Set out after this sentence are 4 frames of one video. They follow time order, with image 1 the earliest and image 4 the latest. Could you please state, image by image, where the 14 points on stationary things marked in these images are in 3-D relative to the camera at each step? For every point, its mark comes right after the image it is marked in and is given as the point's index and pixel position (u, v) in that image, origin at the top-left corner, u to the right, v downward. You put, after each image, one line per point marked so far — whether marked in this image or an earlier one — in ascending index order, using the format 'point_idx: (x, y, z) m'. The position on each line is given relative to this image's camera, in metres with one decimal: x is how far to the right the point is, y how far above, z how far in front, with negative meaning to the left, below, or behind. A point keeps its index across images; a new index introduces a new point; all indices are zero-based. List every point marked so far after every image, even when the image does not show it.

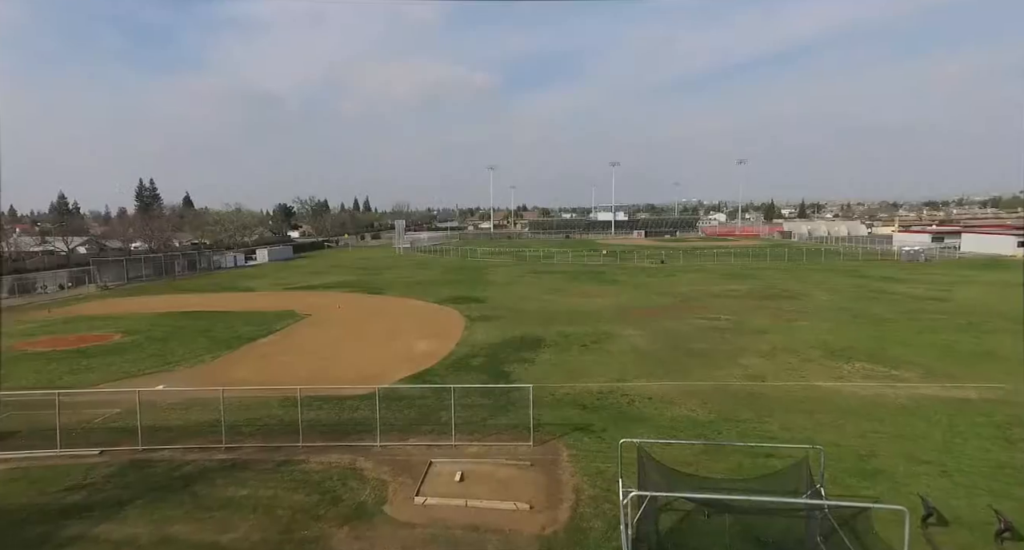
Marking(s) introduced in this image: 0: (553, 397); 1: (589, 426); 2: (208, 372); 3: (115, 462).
0: (+1.1, -3.4, +16.9) m
1: (+1.8, -3.6, +14.7) m
2: (-9.8, -3.1, +19.7) m
3: (-7.9, -3.7, +12.2) m
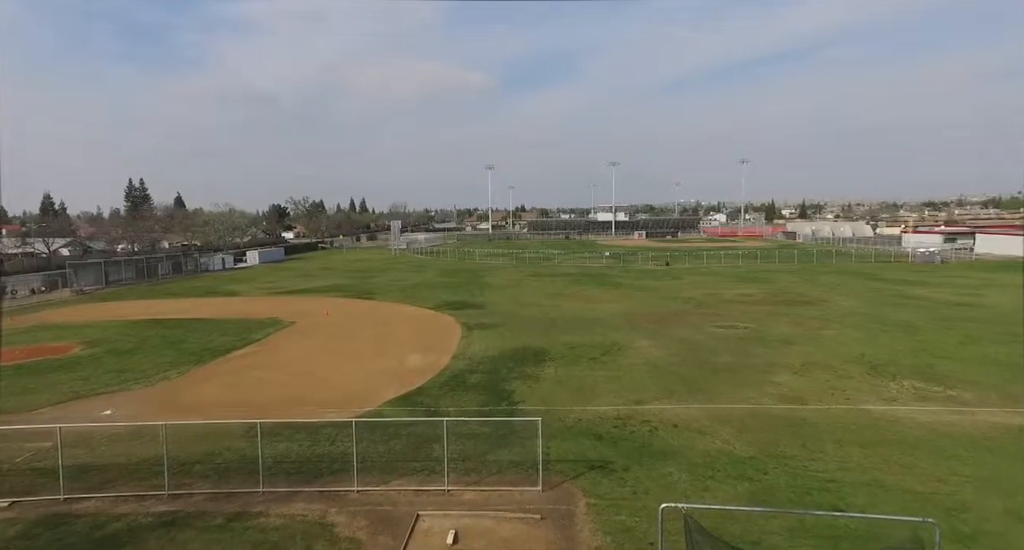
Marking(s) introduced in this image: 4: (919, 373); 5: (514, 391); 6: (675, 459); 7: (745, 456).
0: (+1.2, -3.6, +14.6) m
1: (+1.9, -3.8, +12.4) m
2: (-9.7, -3.3, +17.4) m
3: (-7.8, -3.9, +9.8) m
4: (+12.1, -2.9, +18.3) m
5: (+0.1, -3.4, +17.8) m
6: (+3.3, -3.8, +12.6) m
7: (+4.8, -3.7, +12.6) m
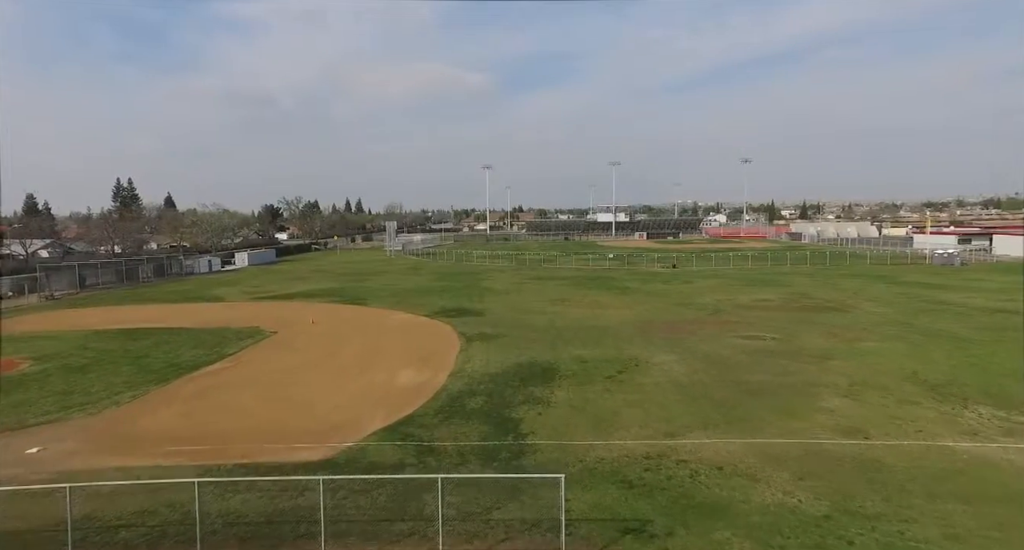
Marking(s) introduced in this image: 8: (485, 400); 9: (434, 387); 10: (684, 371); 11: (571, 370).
0: (+1.4, -3.8, +12.1) m
1: (+2.1, -4.0, +9.9) m
2: (-9.6, -3.5, +14.8) m
3: (-7.6, -4.1, +7.2) m
4: (+12.3, -3.1, +15.8) m
5: (+0.2, -3.6, +15.2) m
6: (+3.5, -4.0, +10.0) m
7: (+5.0, -3.9, +10.0) m
8: (-0.7, -3.4, +16.8) m
9: (-2.3, -3.3, +18.4) m
10: (+5.4, -3.0, +19.4) m
11: (+1.9, -3.1, +19.9) m
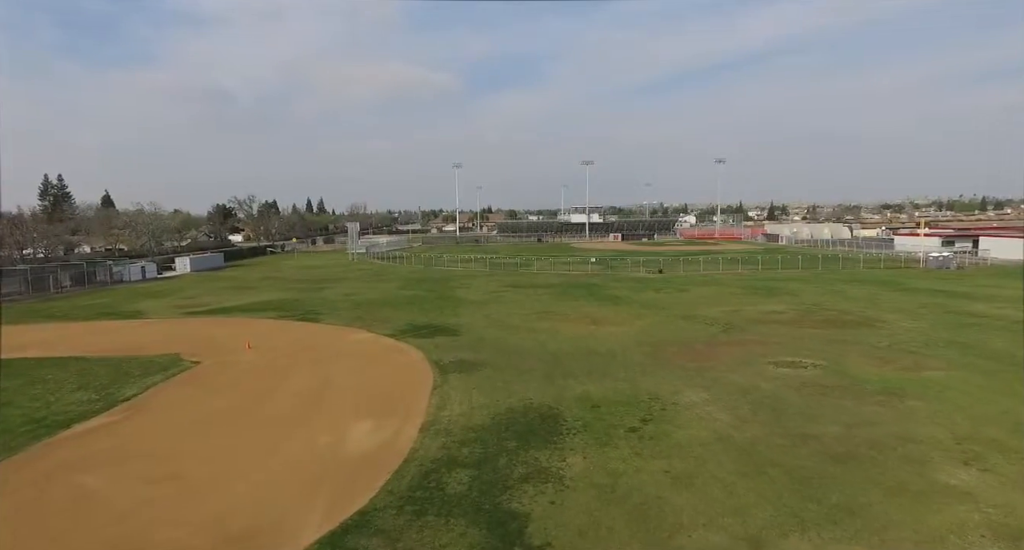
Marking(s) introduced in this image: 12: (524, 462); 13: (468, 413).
0: (+1.6, -4.2, +7.3) m
1: (+2.4, -4.4, +5.1) m
2: (-9.5, -4.0, +9.4) m
3: (-7.1, -4.6, +2.0) m
4: (+12.3, -3.5, +11.6) m
5: (+0.3, -4.0, +10.4) m
6: (+3.8, -4.4, +5.4) m
7: (+5.3, -4.3, +5.4) m
8: (-0.8, -3.9, +11.9) m
9: (-2.5, -3.8, +13.4) m
10: (+5.2, -3.5, +14.9) m
11: (+1.7, -3.5, +15.2) m
12: (+0.2, -3.8, +12.6) m
13: (-1.2, -3.5, +15.8) m
